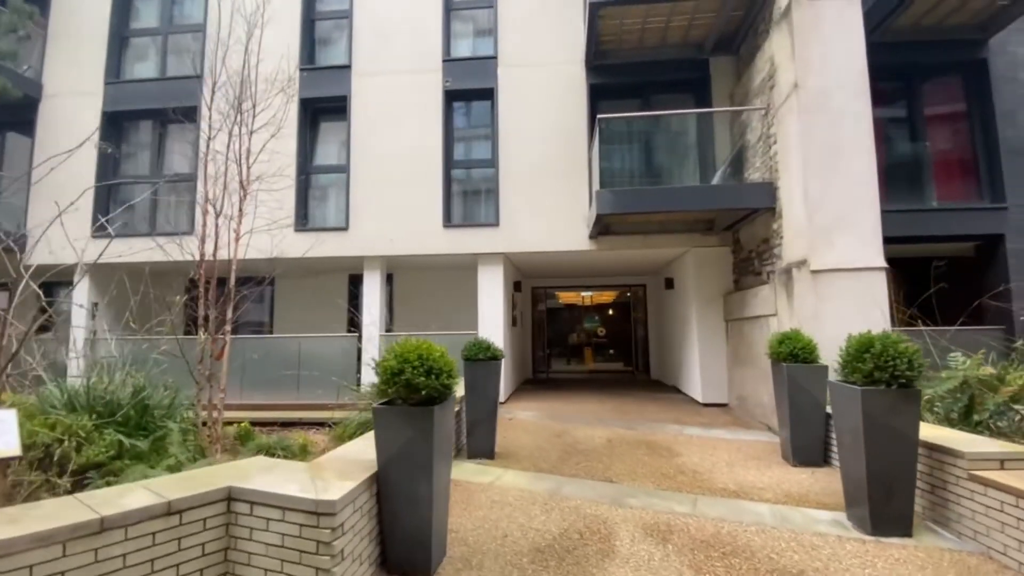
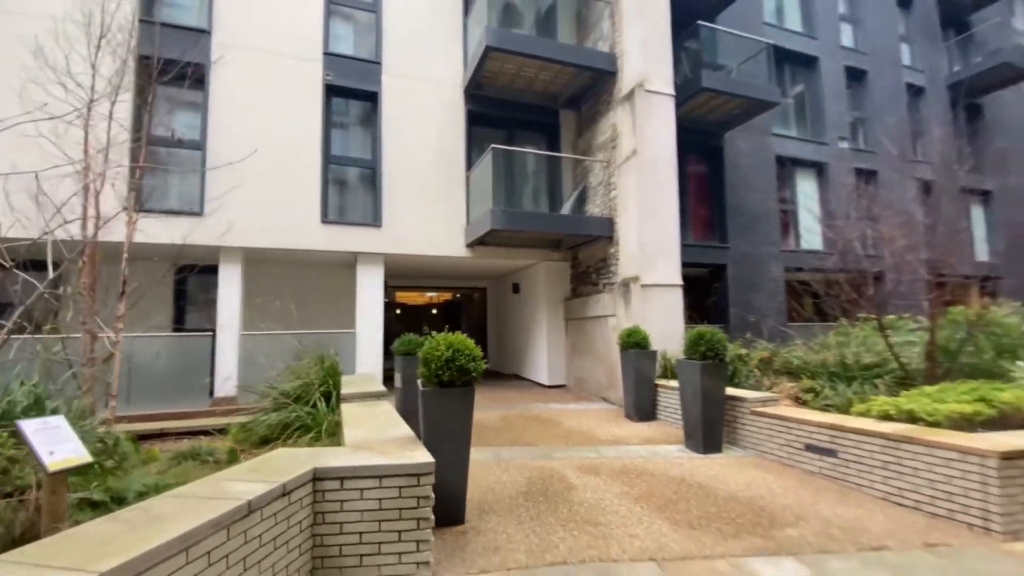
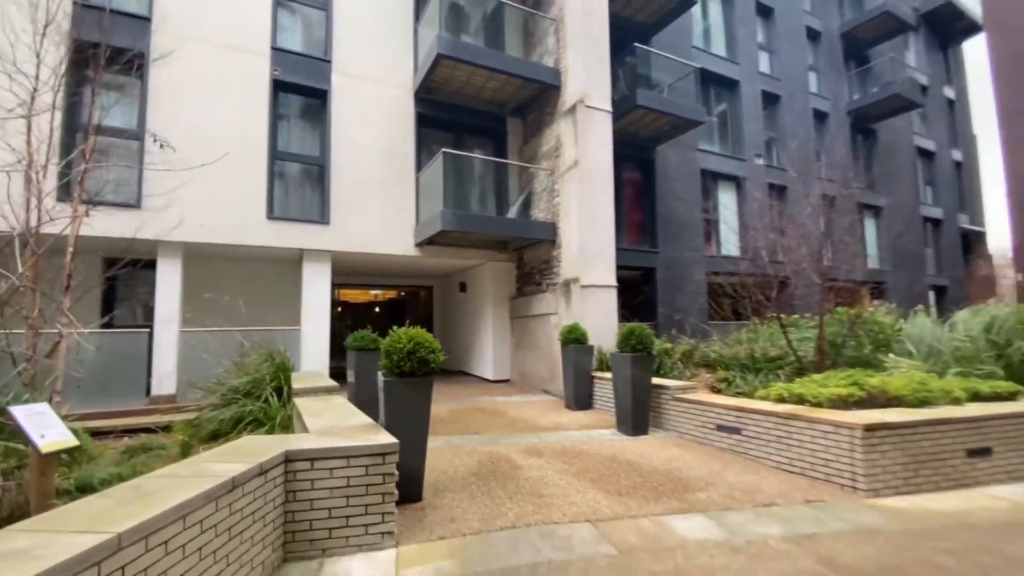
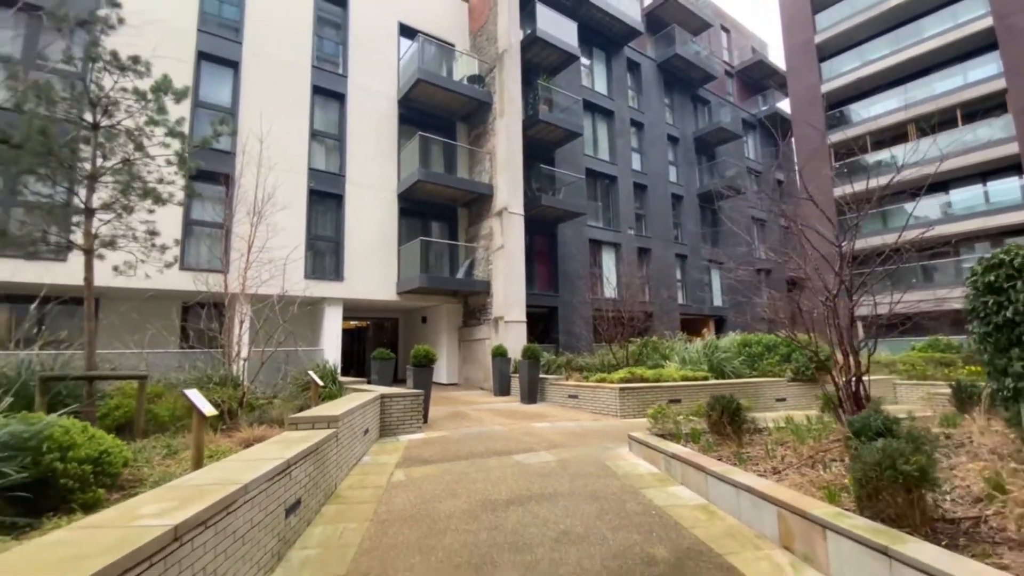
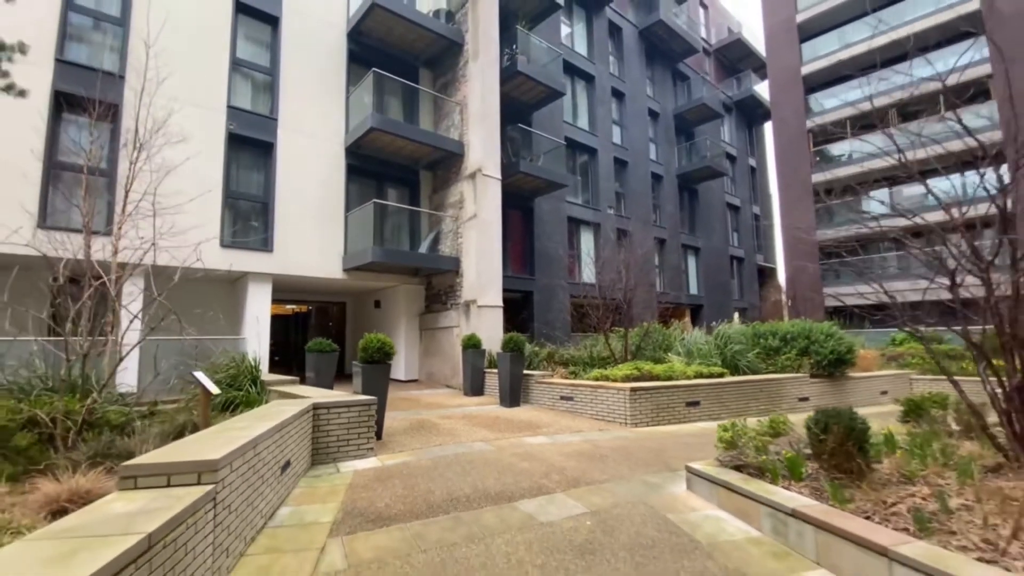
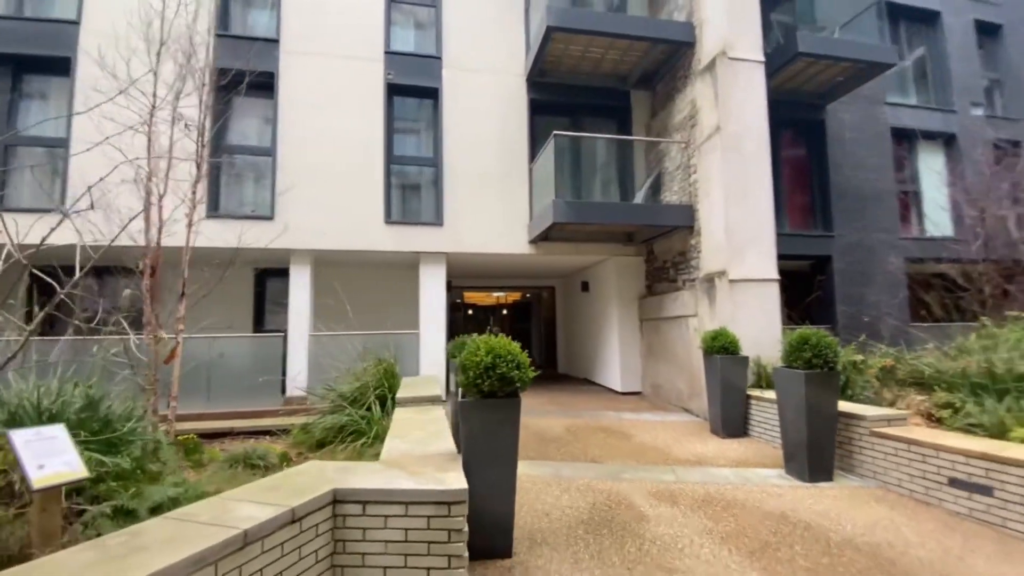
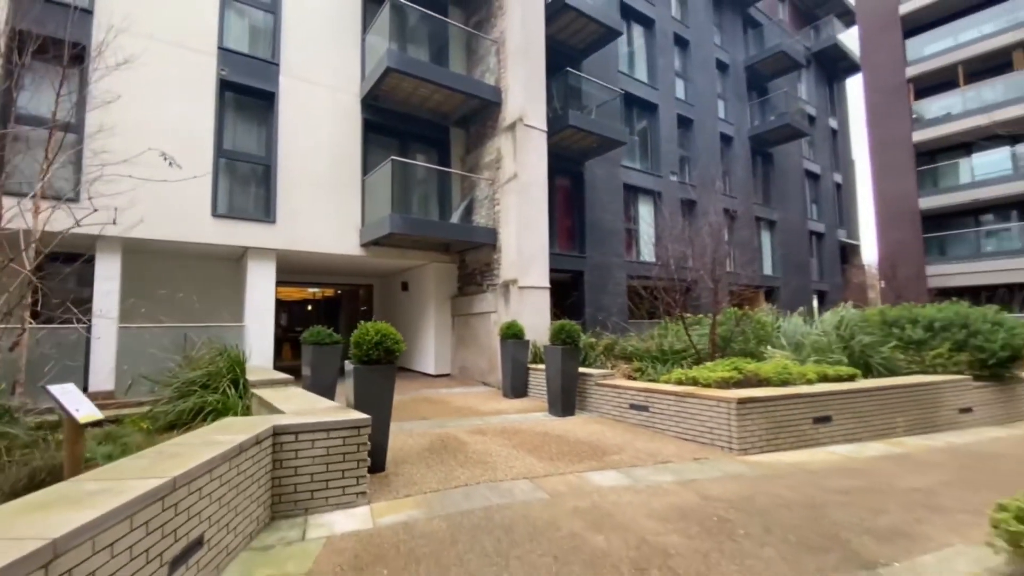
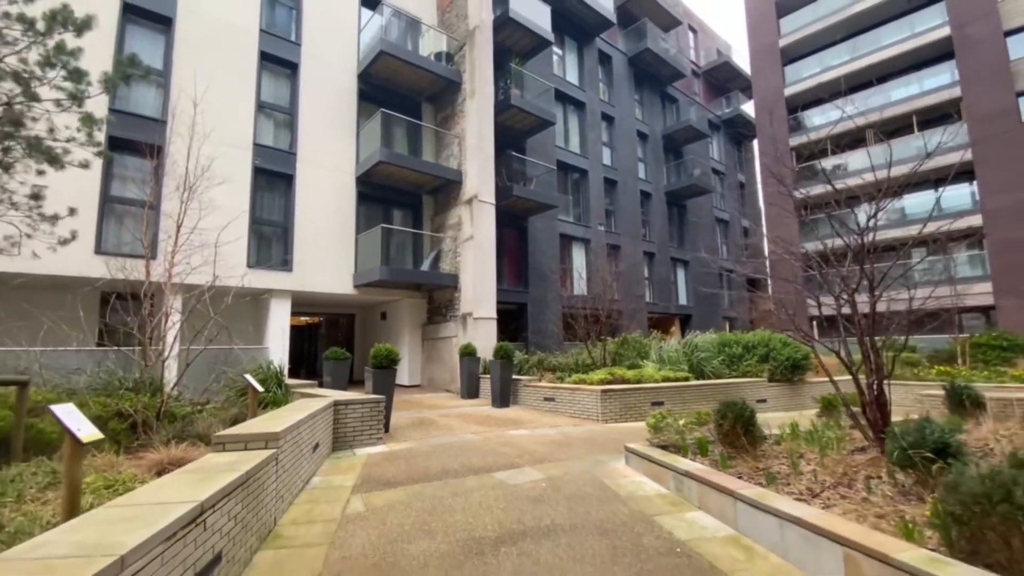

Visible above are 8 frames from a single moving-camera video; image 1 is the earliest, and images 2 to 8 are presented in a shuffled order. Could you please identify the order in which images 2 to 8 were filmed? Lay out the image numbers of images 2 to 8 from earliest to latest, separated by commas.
6, 2, 3, 7, 5, 8, 4
